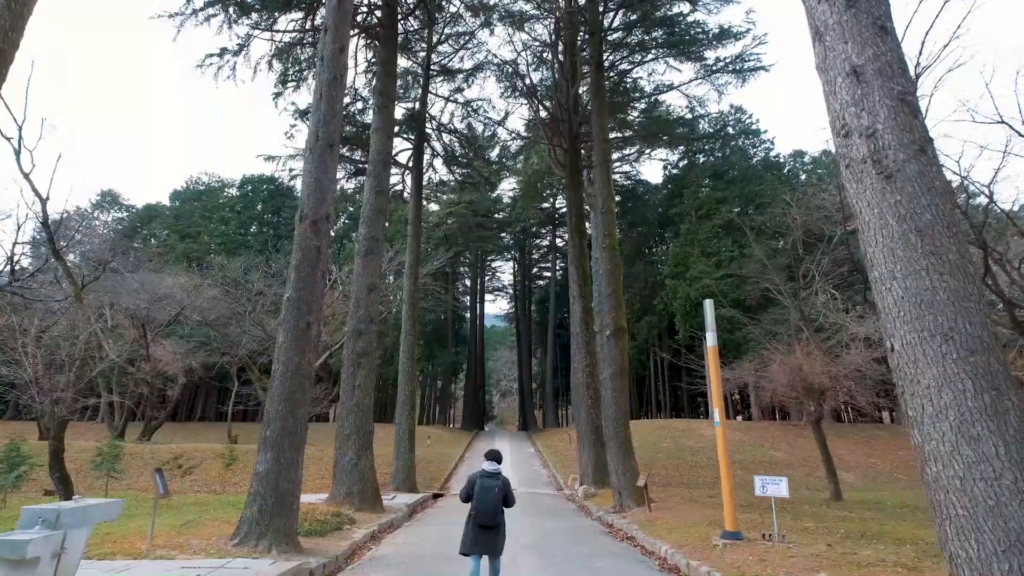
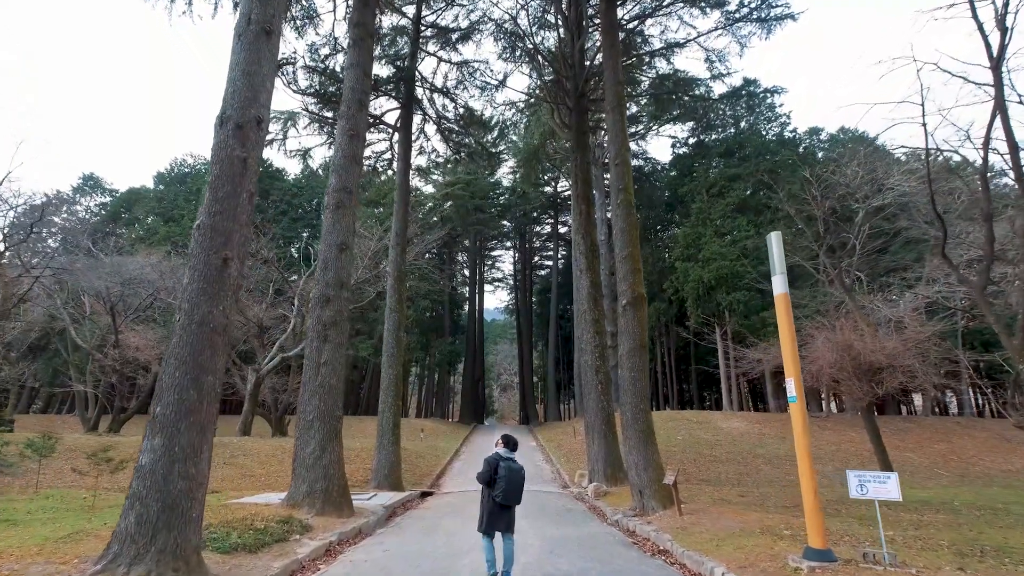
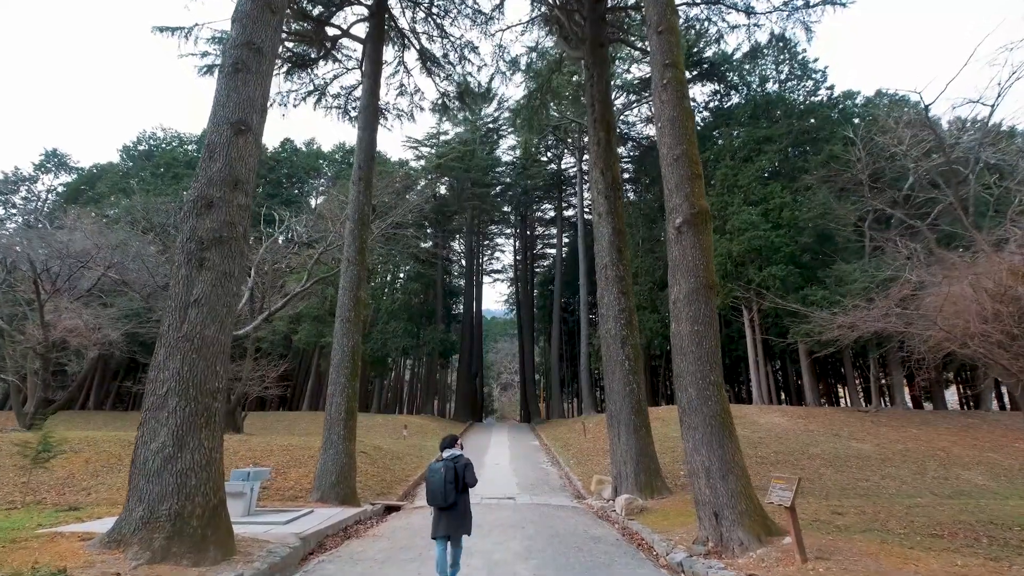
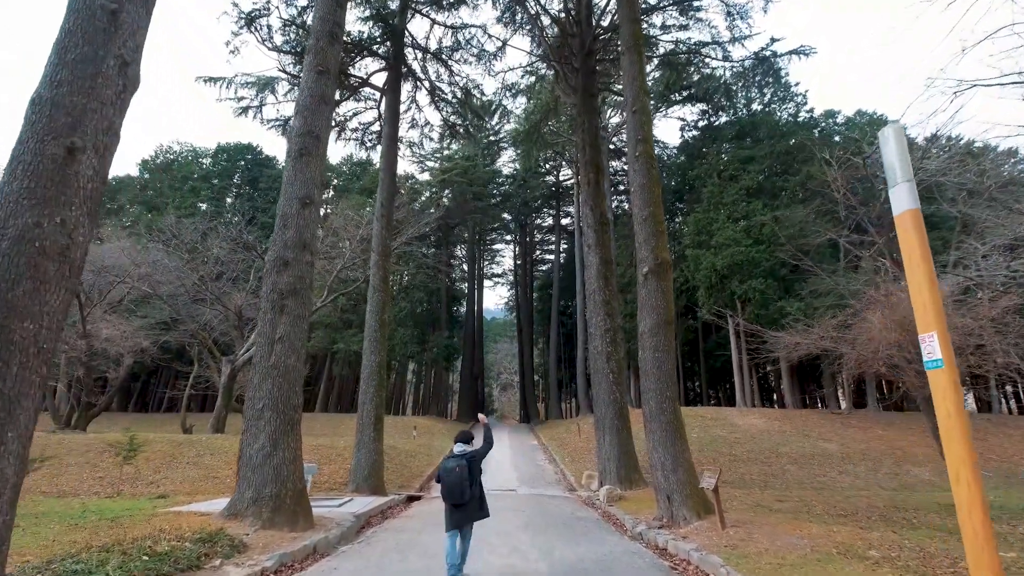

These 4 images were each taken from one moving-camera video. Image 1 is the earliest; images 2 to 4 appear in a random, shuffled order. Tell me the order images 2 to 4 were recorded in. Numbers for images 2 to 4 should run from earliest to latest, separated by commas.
2, 4, 3
